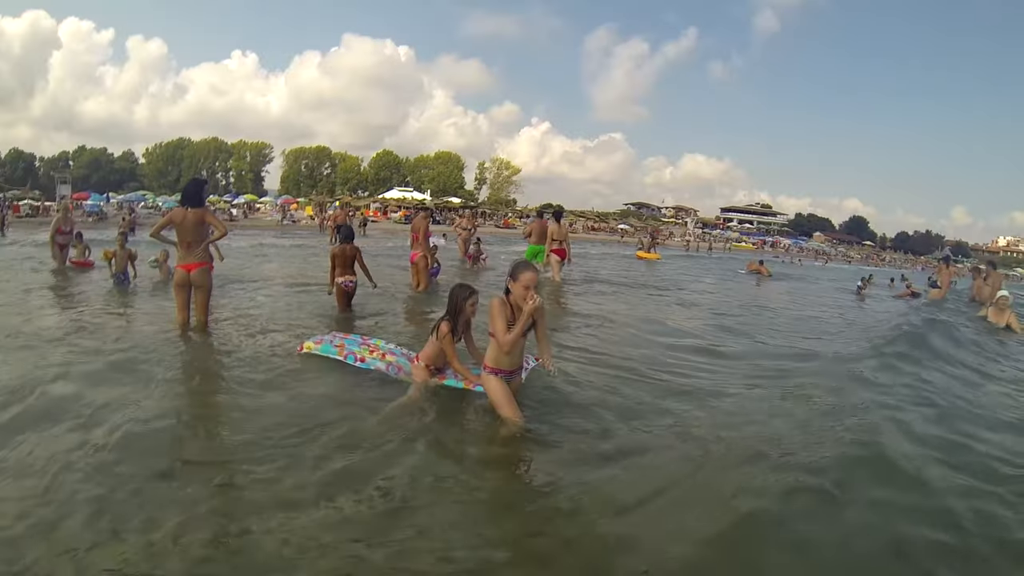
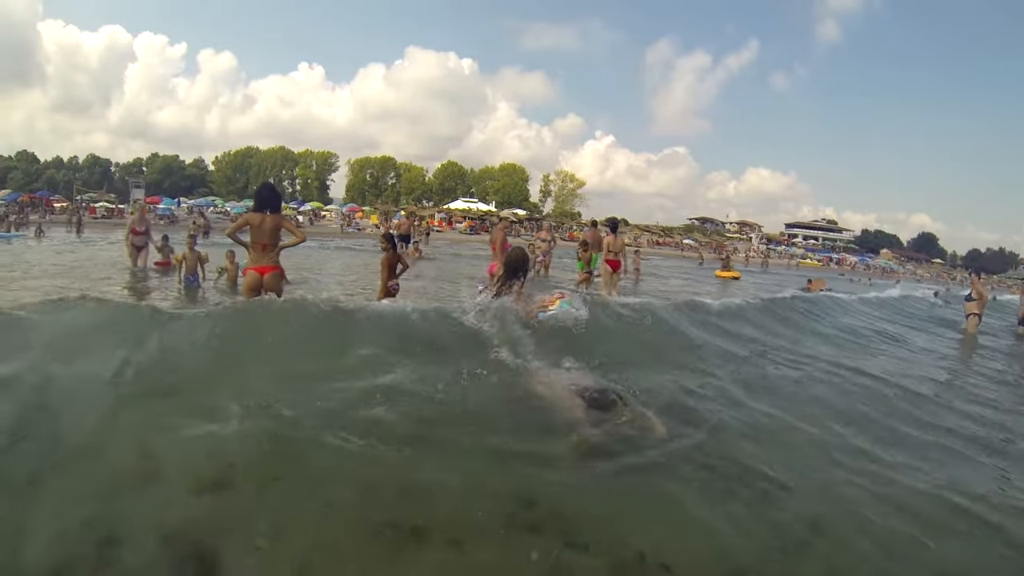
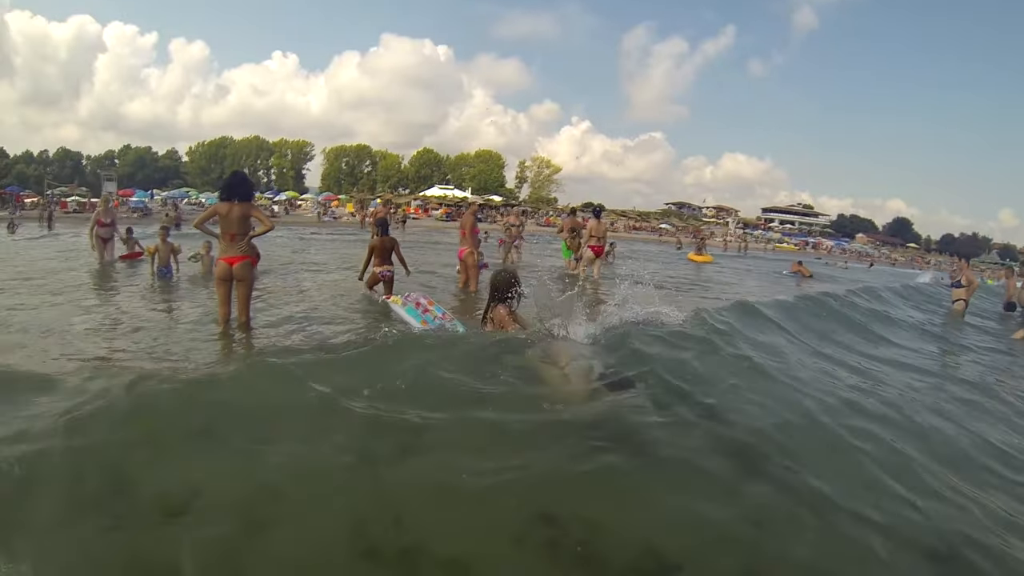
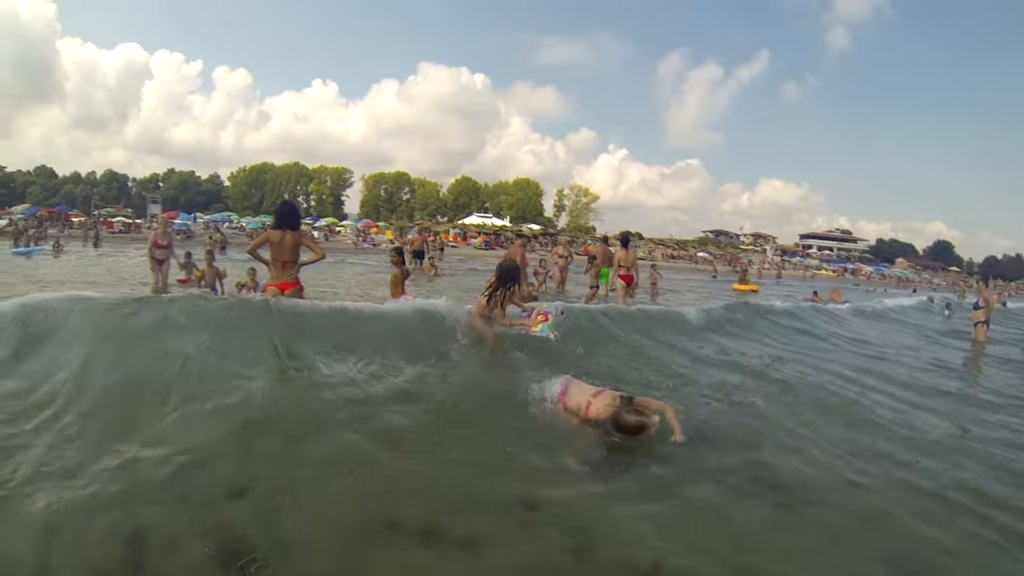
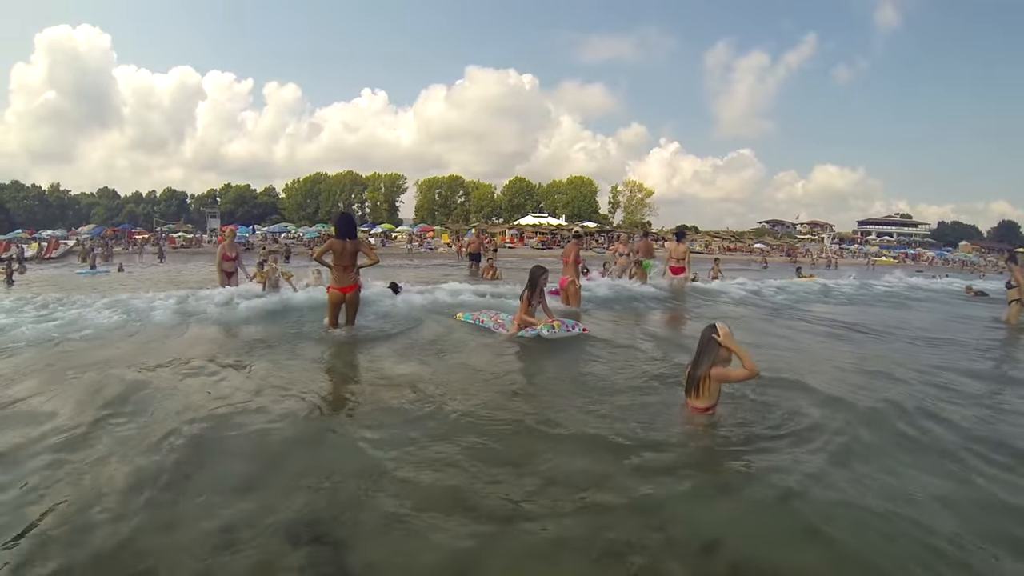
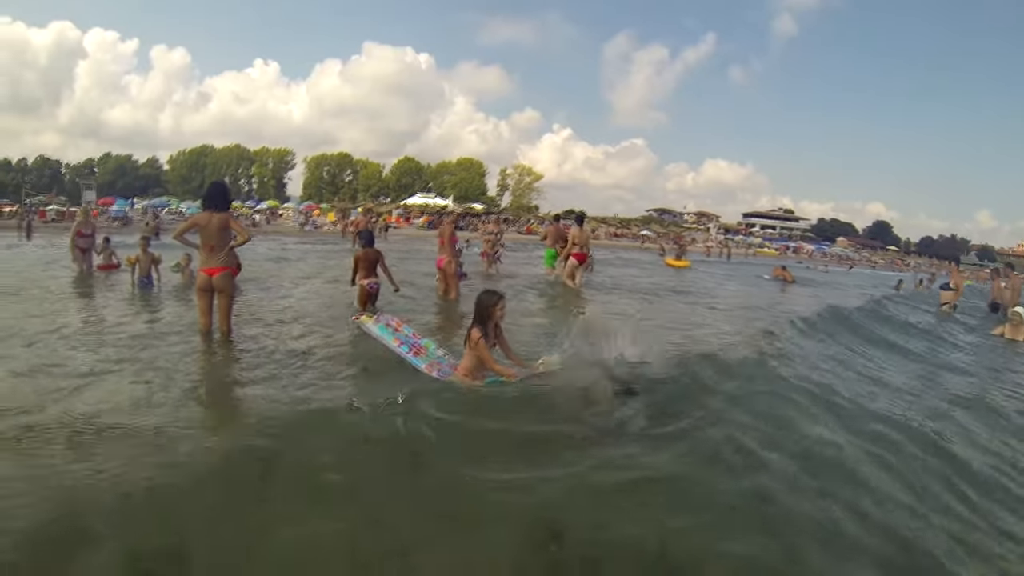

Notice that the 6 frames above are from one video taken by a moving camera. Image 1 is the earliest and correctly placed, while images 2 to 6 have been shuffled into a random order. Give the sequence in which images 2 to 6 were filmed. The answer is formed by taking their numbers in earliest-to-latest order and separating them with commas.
6, 3, 2, 4, 5
